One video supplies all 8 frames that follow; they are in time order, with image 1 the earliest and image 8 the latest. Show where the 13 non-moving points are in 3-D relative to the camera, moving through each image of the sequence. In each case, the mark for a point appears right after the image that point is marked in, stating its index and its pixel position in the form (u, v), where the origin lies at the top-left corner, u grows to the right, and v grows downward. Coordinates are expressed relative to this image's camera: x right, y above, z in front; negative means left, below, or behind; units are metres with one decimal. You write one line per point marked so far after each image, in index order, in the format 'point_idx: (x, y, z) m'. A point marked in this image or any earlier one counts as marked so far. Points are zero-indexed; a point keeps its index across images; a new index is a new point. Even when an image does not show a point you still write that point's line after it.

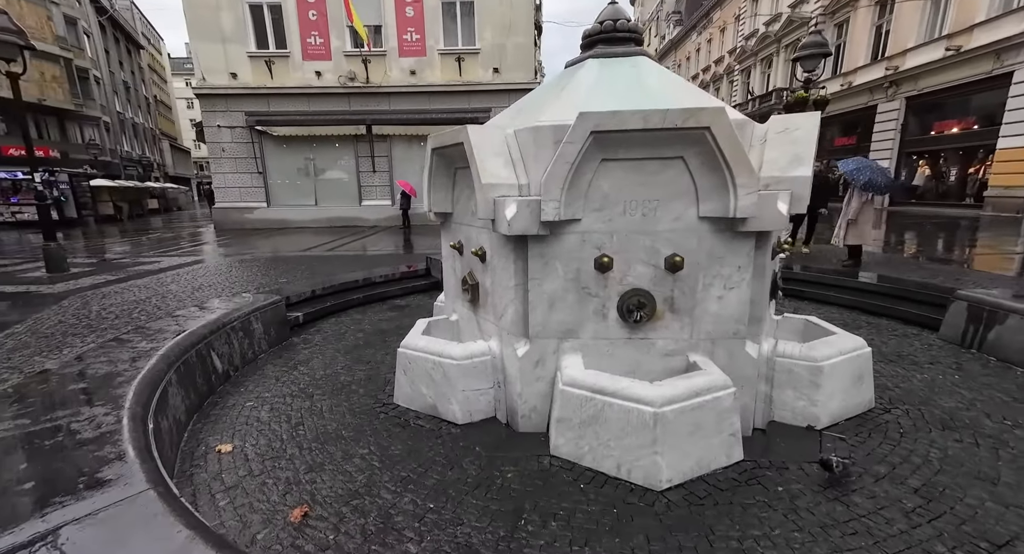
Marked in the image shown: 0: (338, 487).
0: (-0.9, -1.1, +2.4) m
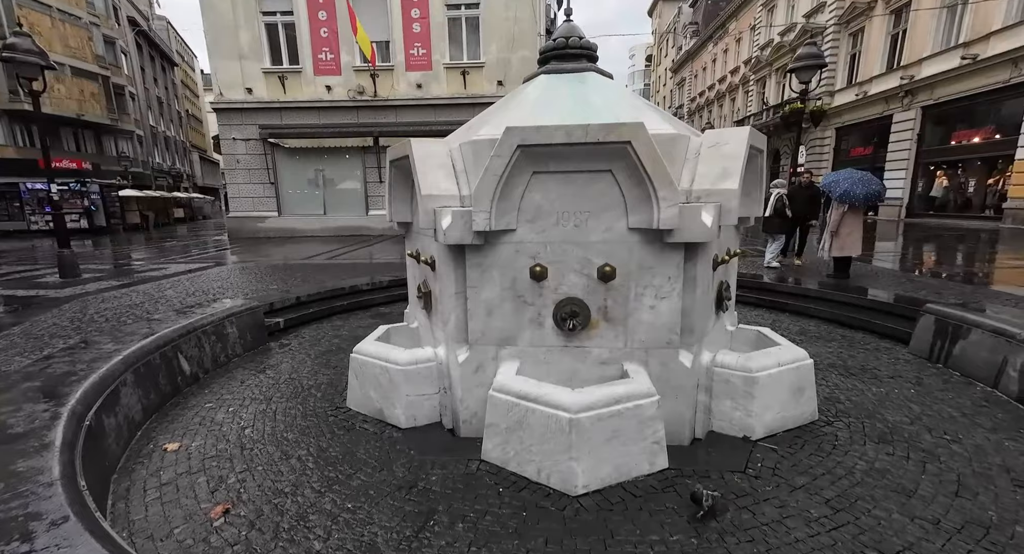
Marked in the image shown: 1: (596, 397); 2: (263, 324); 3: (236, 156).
0: (-1.4, -1.2, +2.6) m
1: (+0.5, -0.7, +2.6) m
2: (-2.8, -0.5, +5.2) m
3: (-9.1, +4.0, +15.4) m
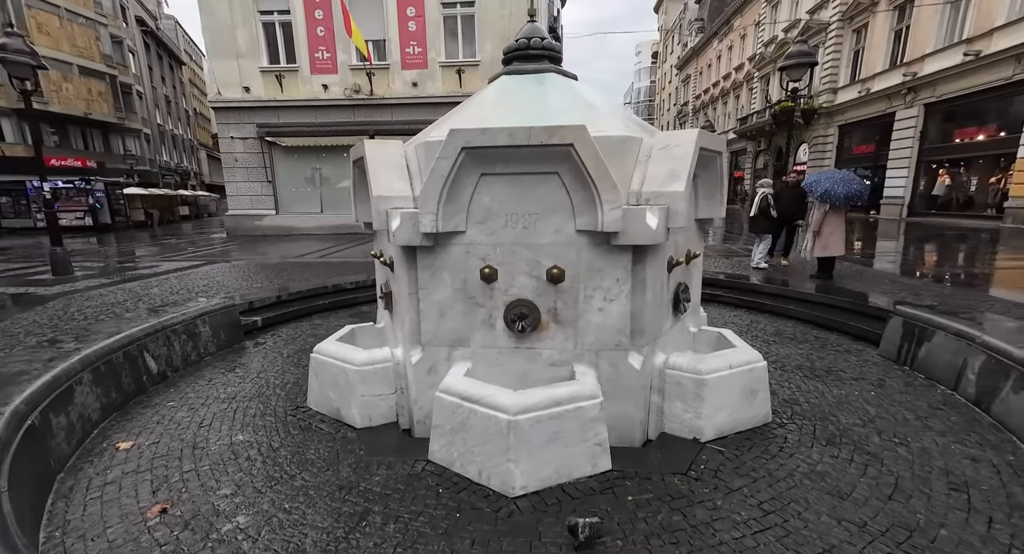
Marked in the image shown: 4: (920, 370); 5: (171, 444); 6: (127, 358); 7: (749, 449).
0: (-1.7, -1.2, +2.6) m
1: (+0.1, -0.7, +2.6) m
2: (-3.1, -0.5, +5.2) m
3: (-9.2, +4.1, +15.5) m
4: (+3.5, -0.8, +3.9) m
5: (-2.3, -1.1, +3.1) m
6: (-3.1, -0.6, +3.7) m
7: (+1.5, -1.1, +3.0) m
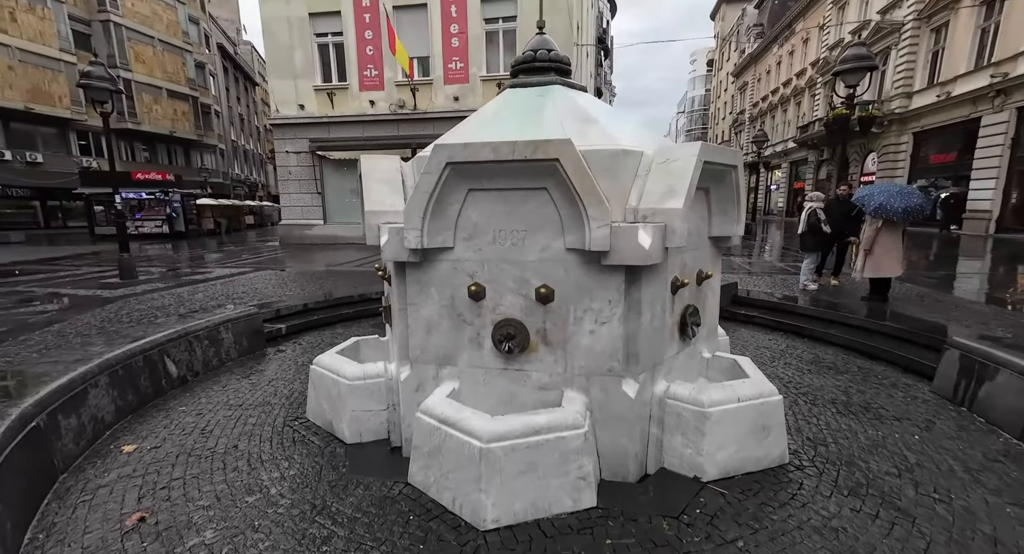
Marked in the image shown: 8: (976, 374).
0: (-1.9, -1.2, +2.7) m
1: (0.0, -0.8, +2.5) m
2: (-2.9, -0.6, +5.4) m
3: (-7.9, +3.8, +16.4) m
4: (+3.4, -1.0, +3.4) m
5: (-2.3, -1.2, +3.2) m
6: (-3.1, -0.7, +3.9) m
7: (+1.4, -1.2, +2.7) m
8: (+3.5, -0.7, +3.5) m
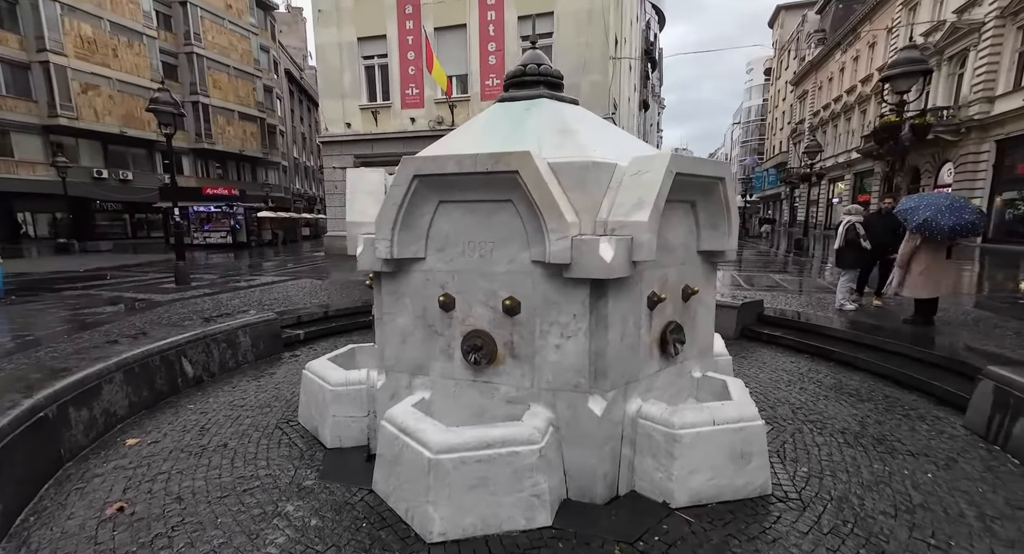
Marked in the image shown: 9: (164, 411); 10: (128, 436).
0: (-2.1, -1.3, +2.8) m
1: (-0.3, -0.9, +2.5) m
2: (-2.8, -0.7, +5.7) m
3: (-6.5, +3.5, +17.2) m
4: (+3.2, -1.1, +3.0) m
5: (-2.5, -1.2, +3.4) m
6: (-3.2, -0.8, +4.2) m
7: (+1.1, -1.3, +2.5) m
8: (+3.3, -0.9, +3.1) m
9: (-3.0, -1.1, +4.0) m
10: (-2.9, -1.2, +3.5) m
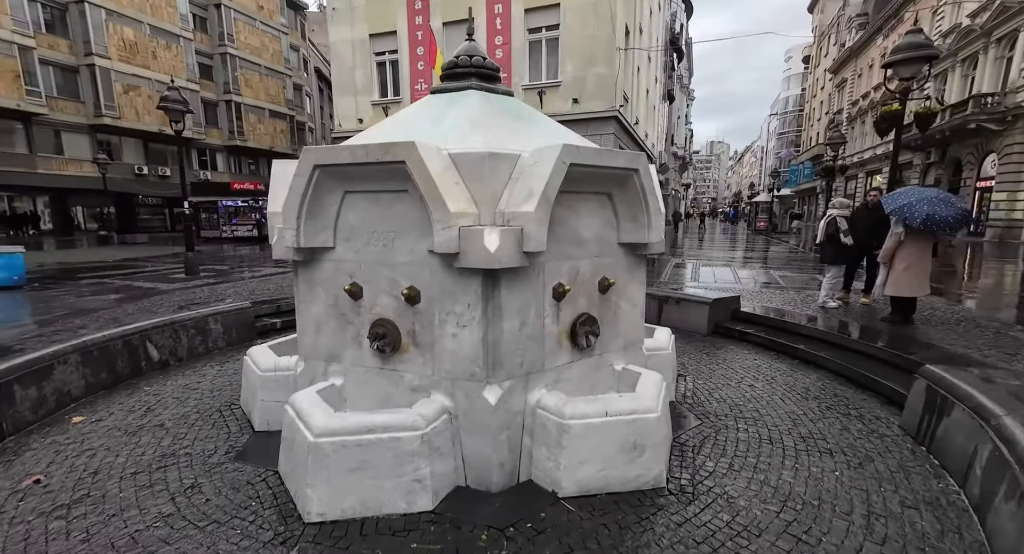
0: (-2.7, -1.2, +3.0) m
1: (-0.9, -0.8, +2.5) m
2: (-3.3, -0.6, +5.9) m
3: (-6.2, +3.7, +17.6) m
4: (+2.6, -1.1, +2.9) m
5: (-3.1, -1.1, +3.6) m
6: (-3.7, -0.7, +4.5) m
7: (+0.5, -1.3, +2.5) m
8: (+2.7, -0.8, +3.0) m
9: (-3.5, -1.0, +4.2) m
10: (-3.5, -1.1, +3.7) m
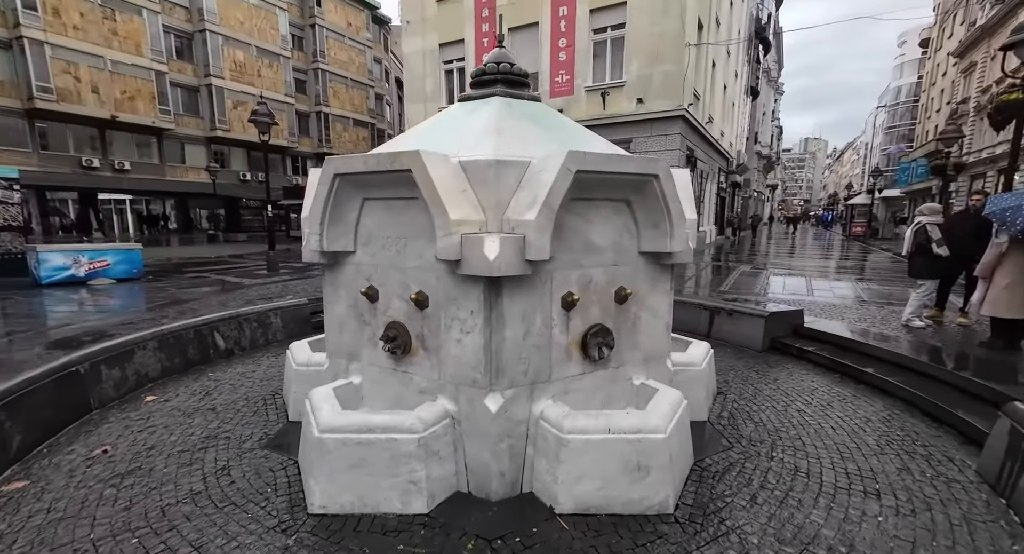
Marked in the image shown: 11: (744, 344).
0: (-2.7, -1.2, +3.4) m
1: (-0.9, -0.8, +2.6) m
2: (-2.7, -0.6, +6.3) m
3: (-3.7, +3.7, +18.4) m
4: (+2.6, -1.2, +2.4) m
5: (-2.9, -1.1, +4.0) m
6: (-3.4, -0.6, +5.0) m
7: (+0.4, -1.3, +2.4) m
8: (+2.7, -0.9, +2.5) m
9: (-3.3, -1.0, +4.7) m
10: (-3.3, -1.1, +4.2) m
11: (+2.8, -0.8, +5.6) m
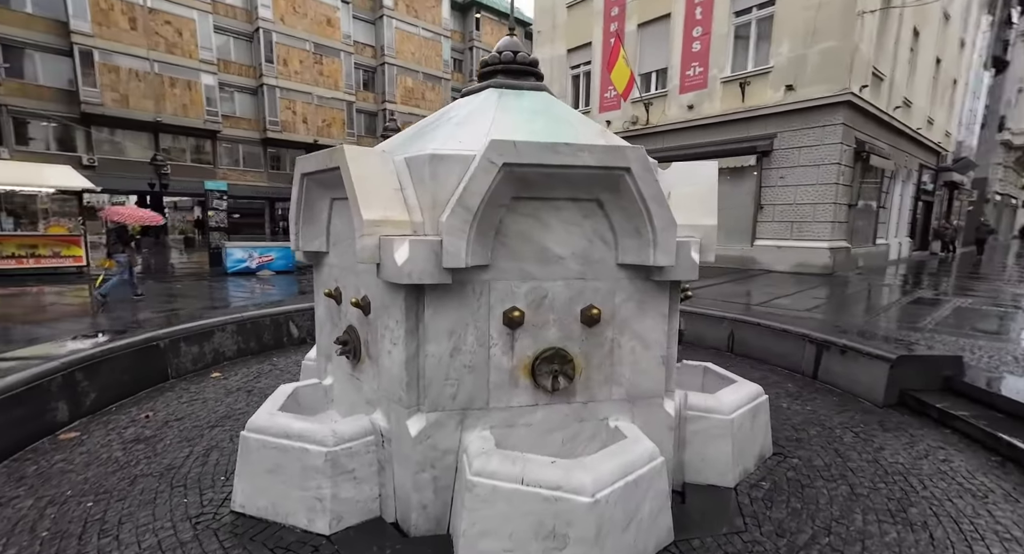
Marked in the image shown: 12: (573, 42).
0: (-2.7, -1.1, +3.9) m
1: (-1.3, -0.8, +2.6) m
2: (-1.8, -0.6, +6.7) m
3: (+1.4, +3.5, +18.5) m
4: (+1.9, -1.4, +1.3) m
5: (-2.8, -1.0, +4.6) m
6: (-2.9, -0.6, +5.6) m
7: (-0.1, -1.4, +1.9) m
8: (+2.1, -1.1, +1.3) m
9: (-2.9, -1.0, +5.3) m
10: (-3.1, -1.0, +4.9) m
11: (+3.2, -1.0, +4.2) m
12: (+2.4, +8.5, +16.9) m
